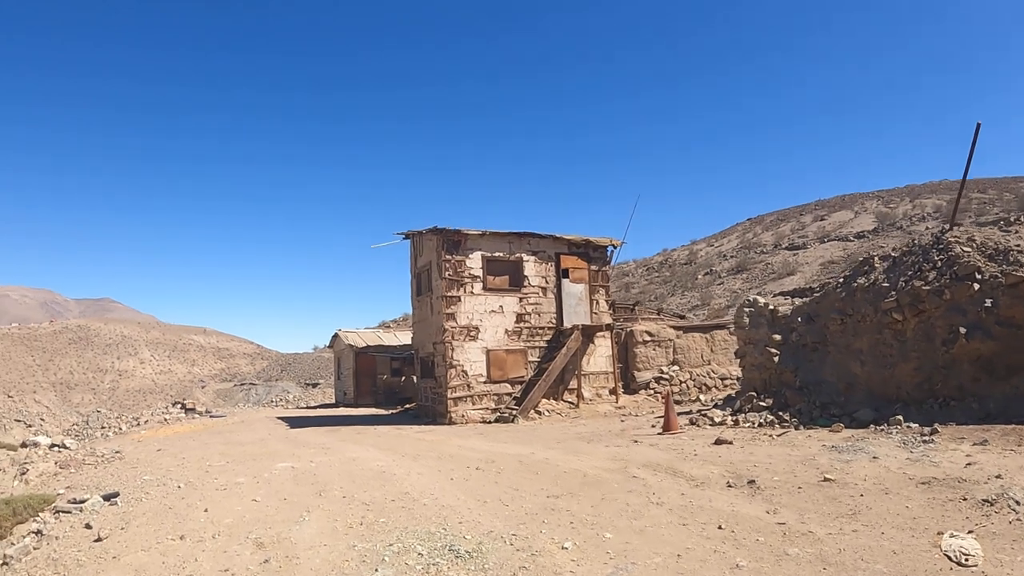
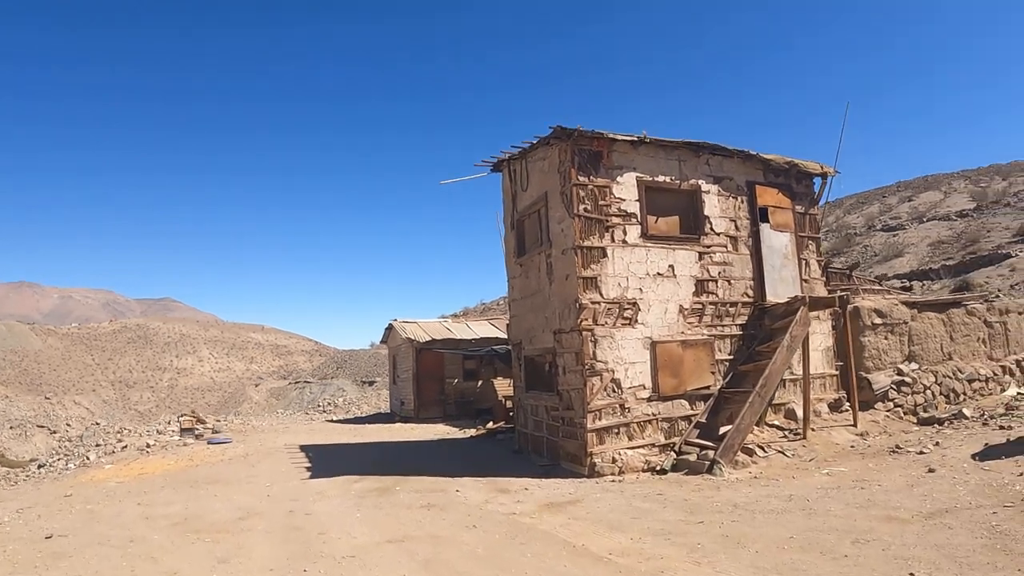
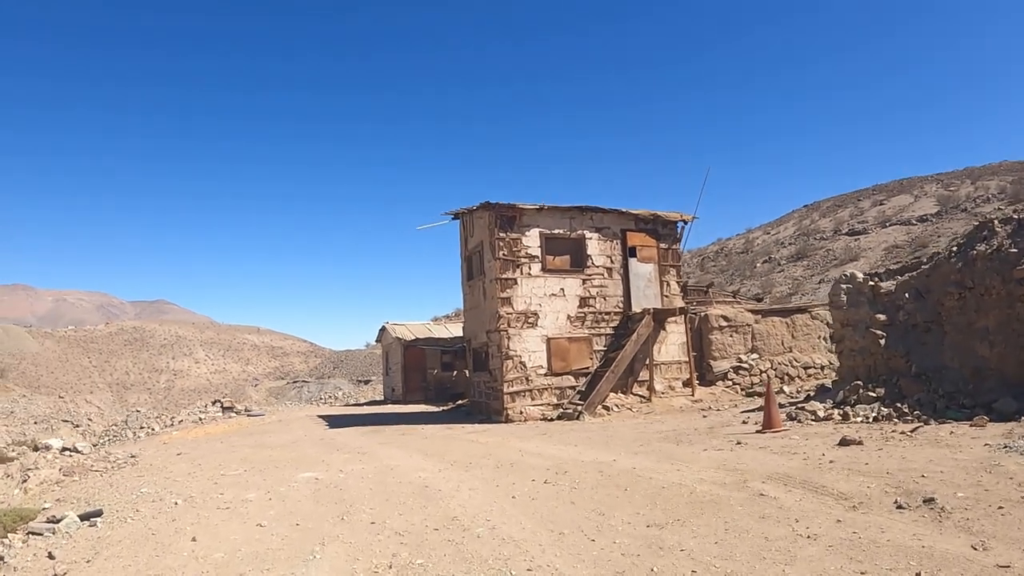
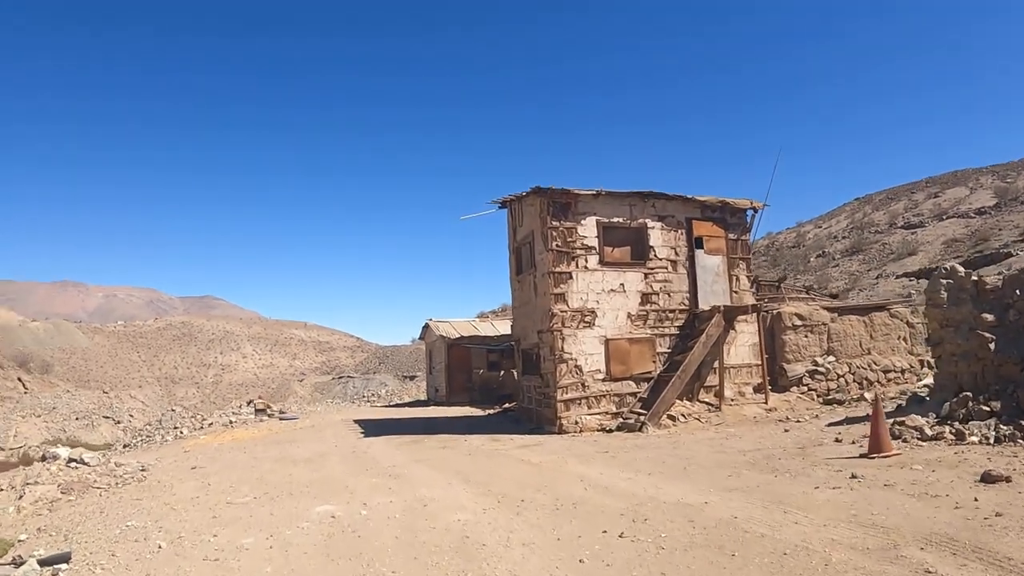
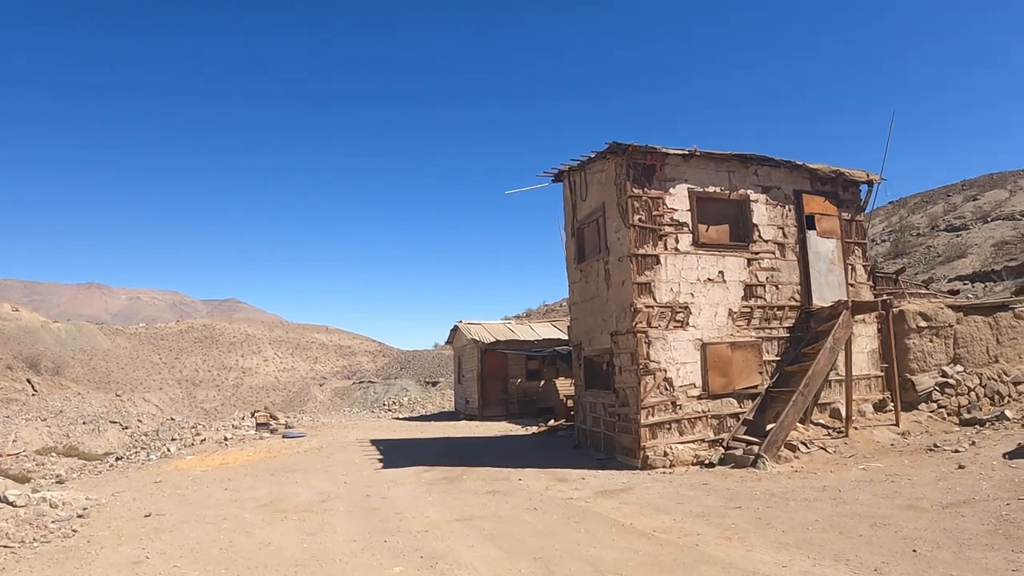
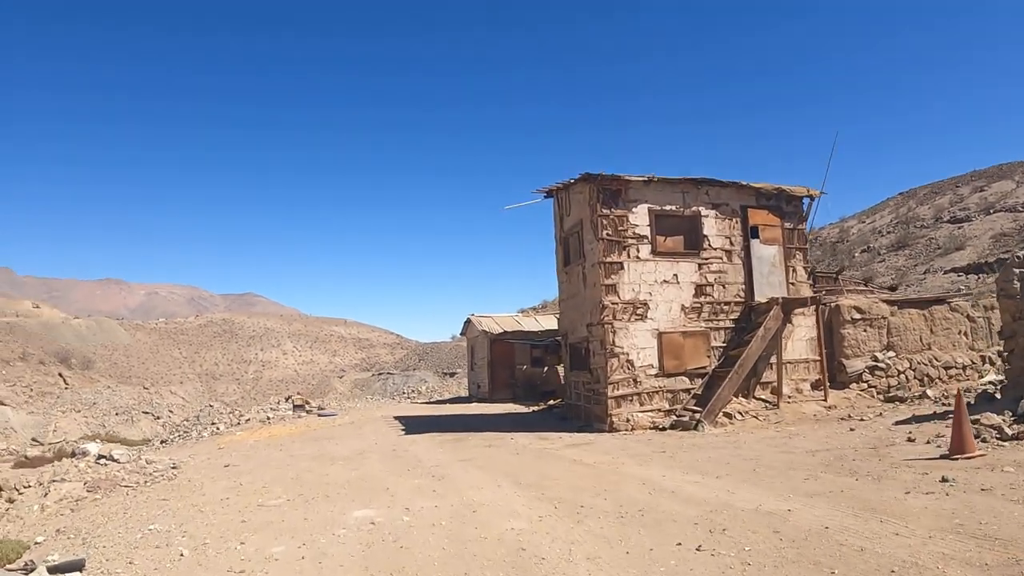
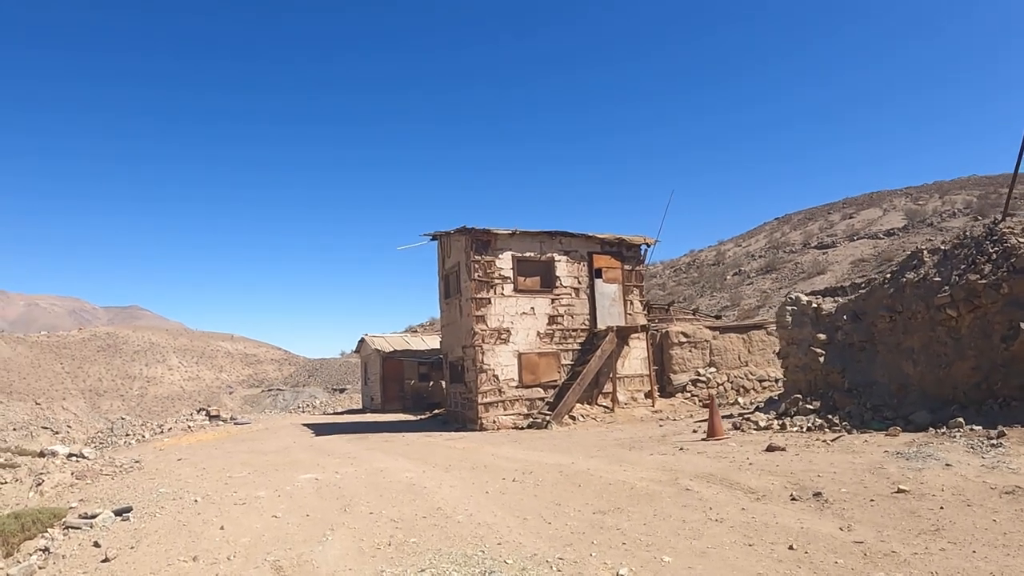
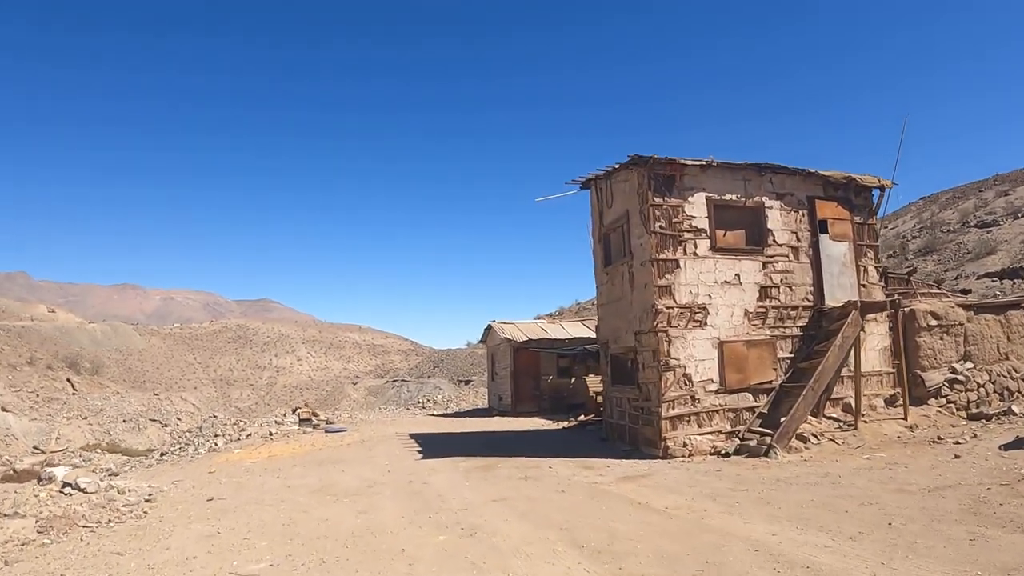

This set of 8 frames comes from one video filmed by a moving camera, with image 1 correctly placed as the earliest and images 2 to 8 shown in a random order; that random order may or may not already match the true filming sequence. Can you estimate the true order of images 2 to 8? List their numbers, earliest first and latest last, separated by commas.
7, 3, 4, 6, 8, 5, 2
